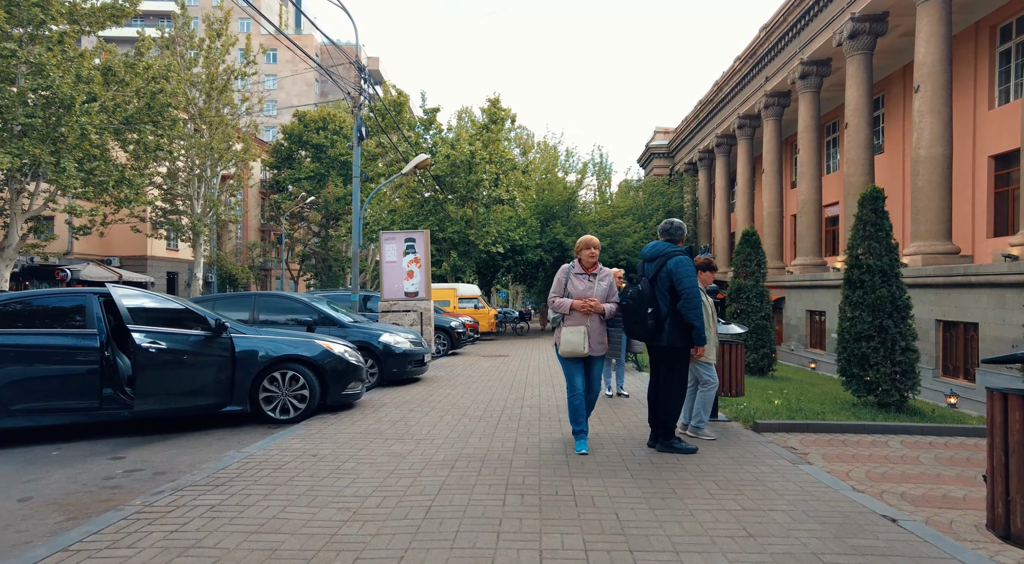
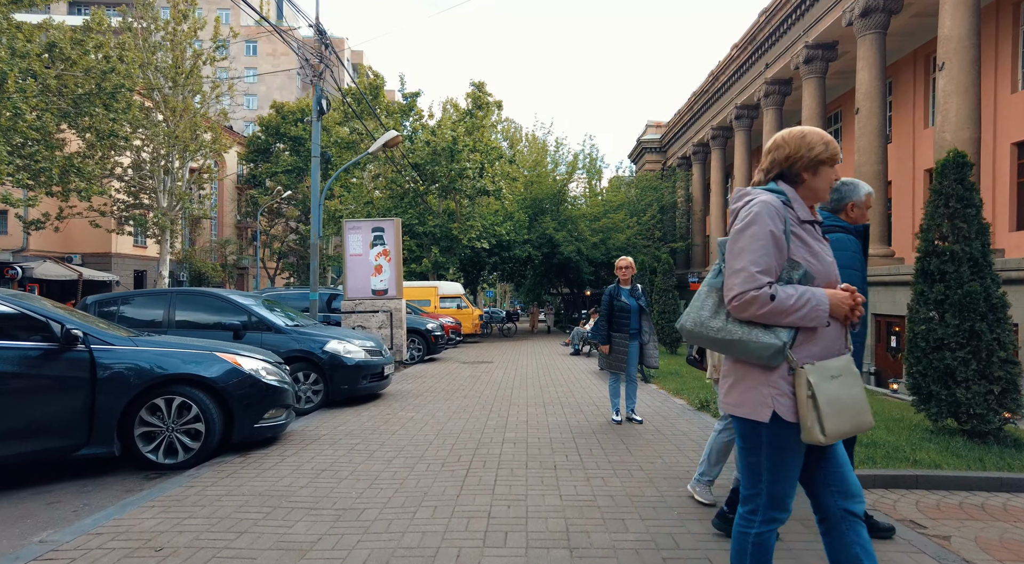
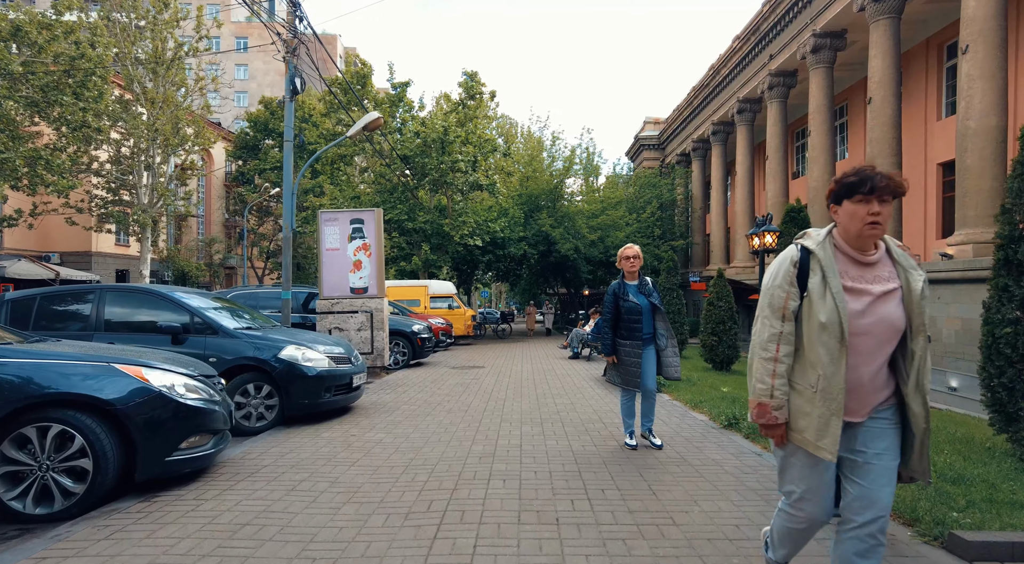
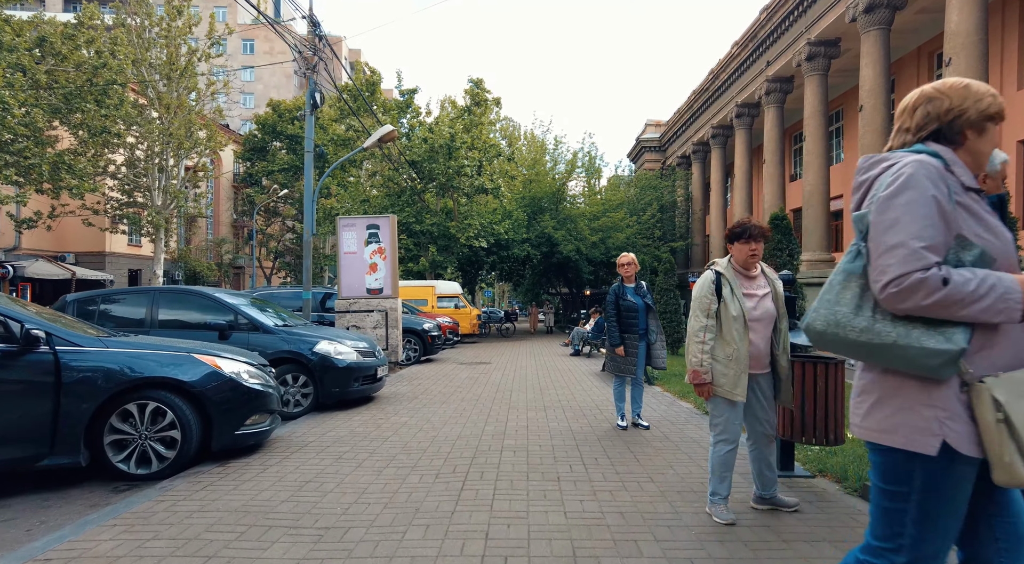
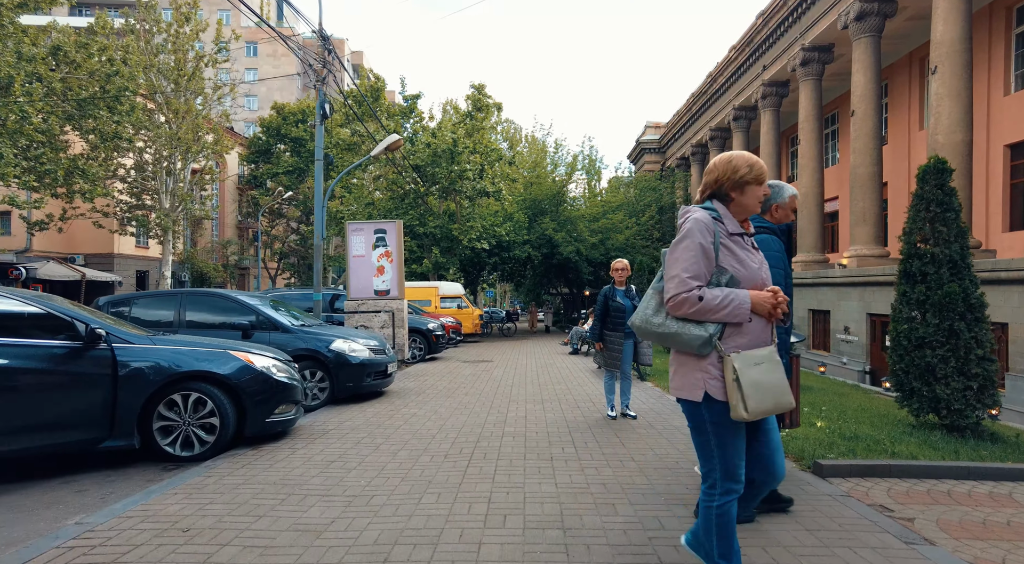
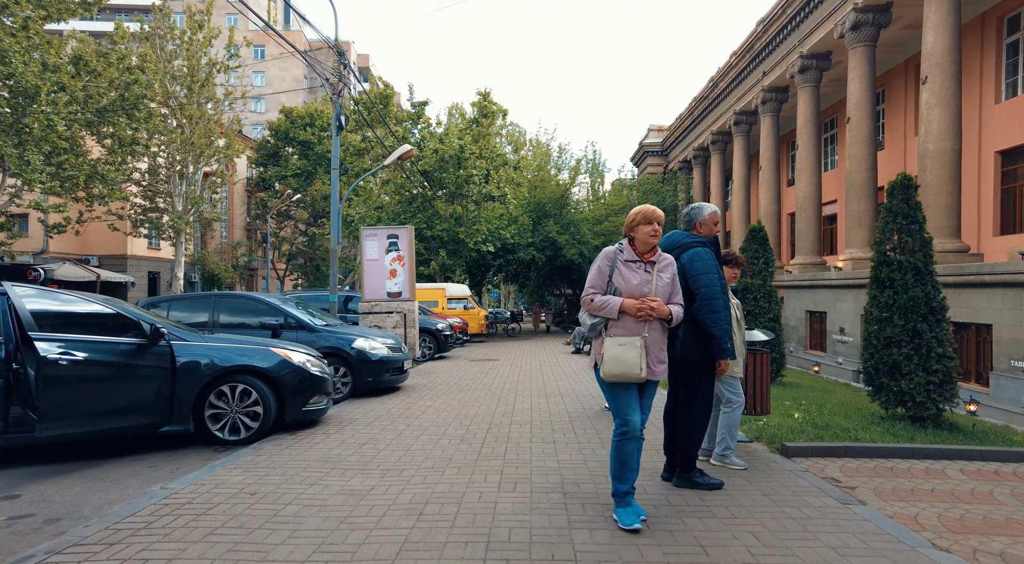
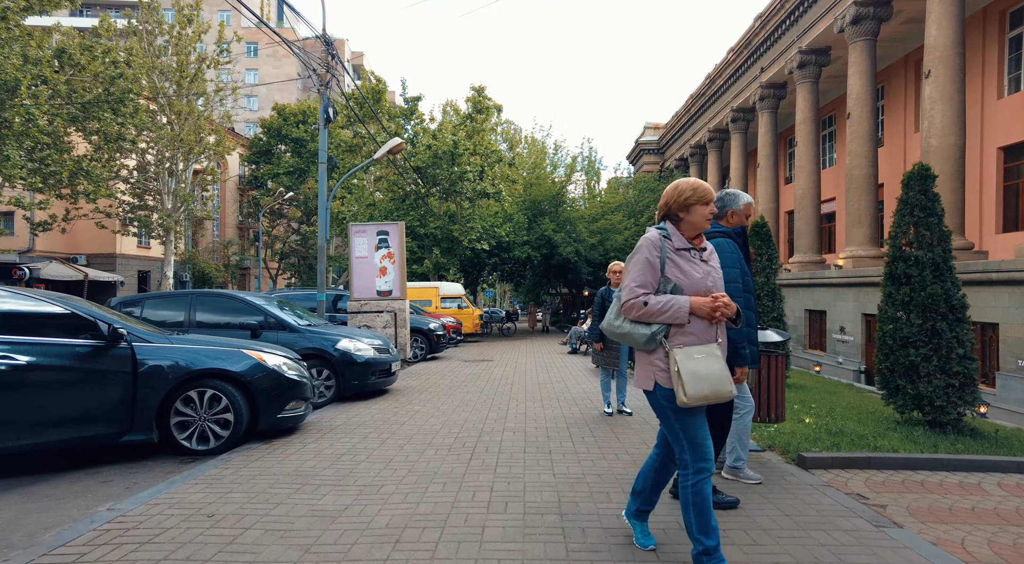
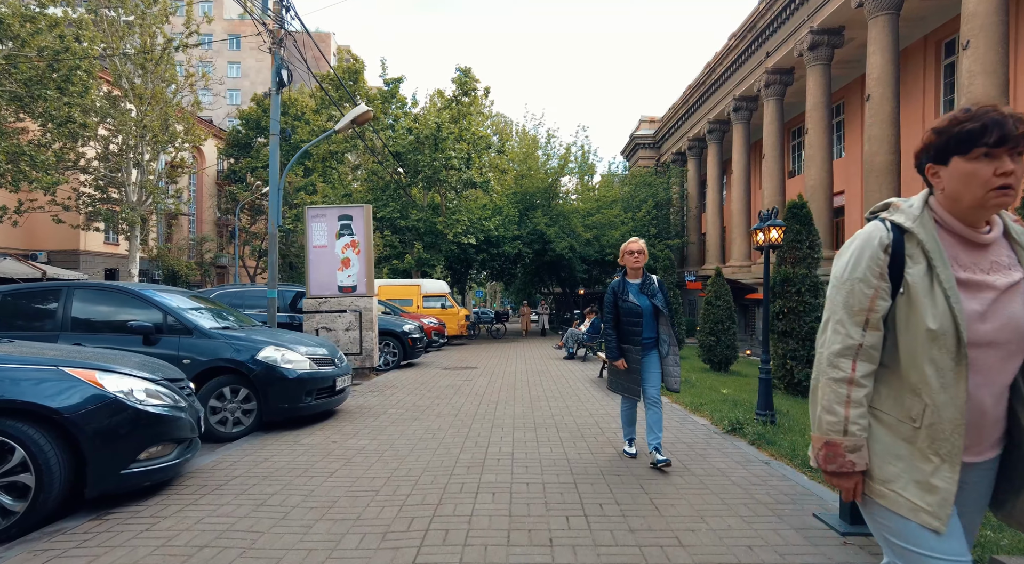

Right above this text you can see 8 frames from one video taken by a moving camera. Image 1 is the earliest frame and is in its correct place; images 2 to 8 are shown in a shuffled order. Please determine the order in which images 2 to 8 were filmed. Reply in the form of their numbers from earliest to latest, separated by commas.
6, 7, 5, 2, 4, 3, 8
